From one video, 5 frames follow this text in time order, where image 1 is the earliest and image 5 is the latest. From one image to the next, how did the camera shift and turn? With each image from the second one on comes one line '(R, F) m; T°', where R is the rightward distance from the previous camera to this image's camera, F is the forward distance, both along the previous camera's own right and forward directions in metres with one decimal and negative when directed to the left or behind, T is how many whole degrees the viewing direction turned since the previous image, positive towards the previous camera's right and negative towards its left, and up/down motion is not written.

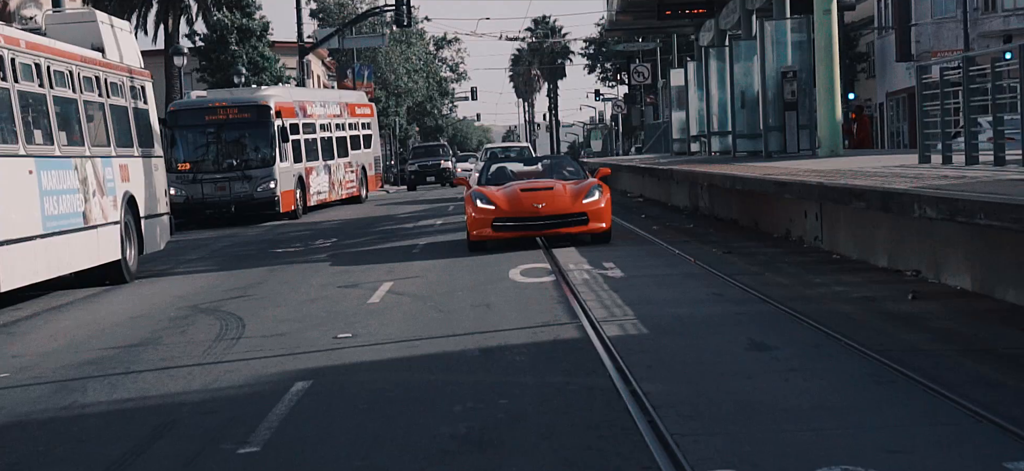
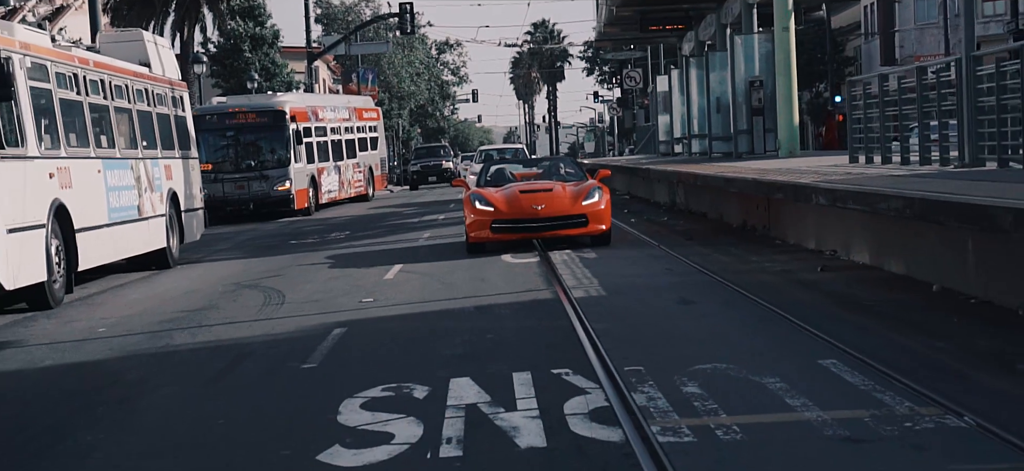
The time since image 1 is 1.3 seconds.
(+0.1, -2.7) m; 0°
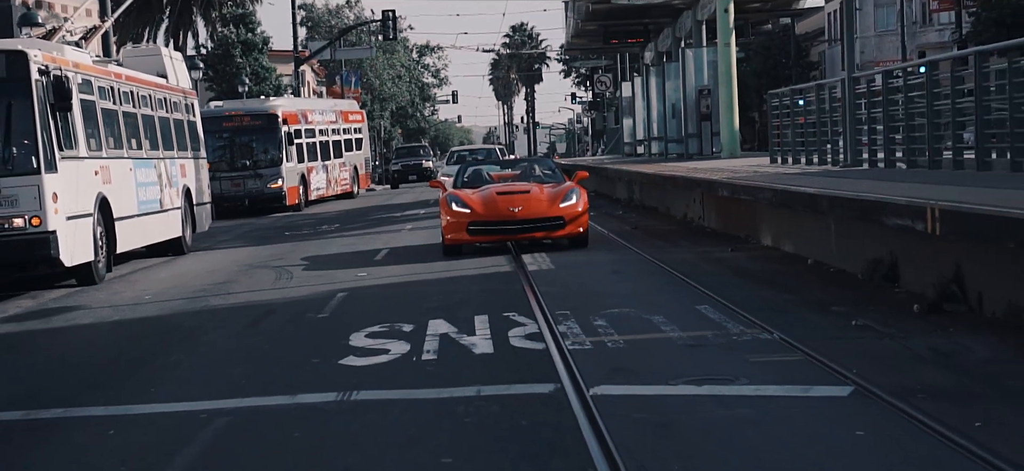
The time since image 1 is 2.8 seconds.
(+0.2, -3.0) m; +1°
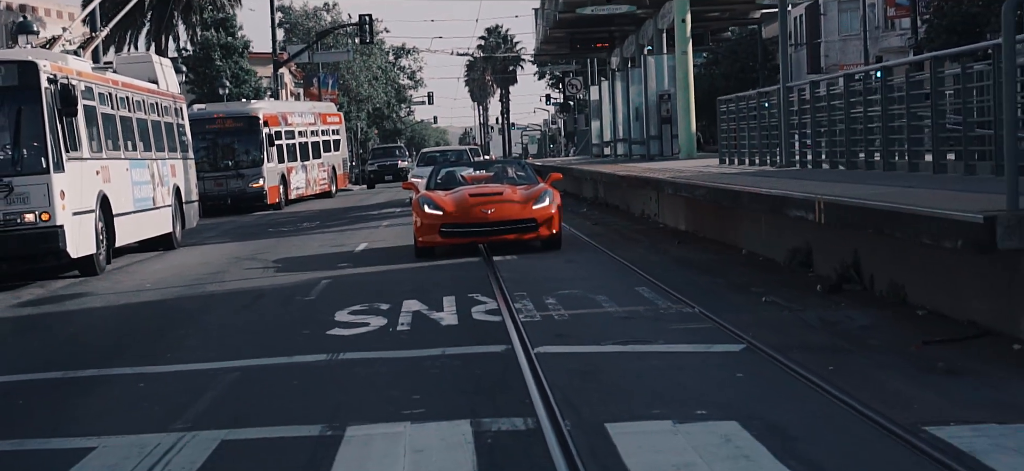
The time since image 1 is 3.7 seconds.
(+0.1, -1.7) m; +1°
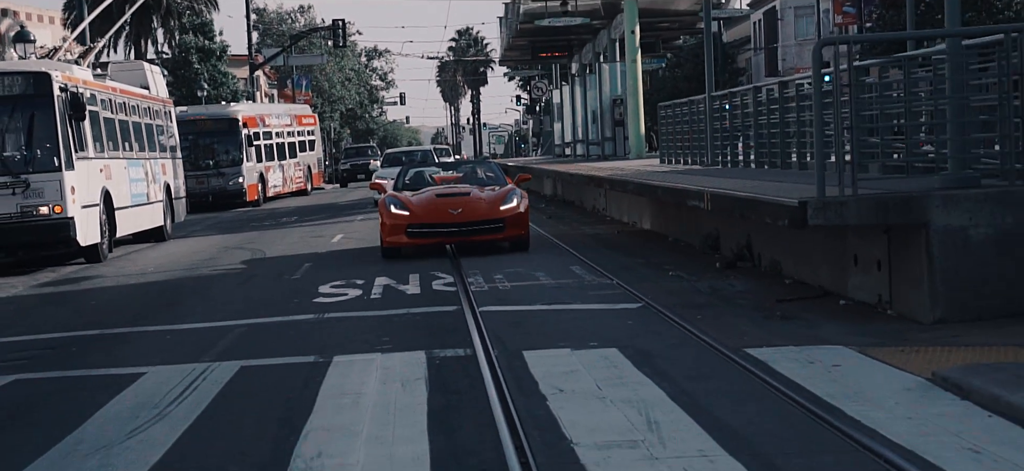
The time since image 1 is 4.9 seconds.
(+0.2, -2.5) m; +1°
